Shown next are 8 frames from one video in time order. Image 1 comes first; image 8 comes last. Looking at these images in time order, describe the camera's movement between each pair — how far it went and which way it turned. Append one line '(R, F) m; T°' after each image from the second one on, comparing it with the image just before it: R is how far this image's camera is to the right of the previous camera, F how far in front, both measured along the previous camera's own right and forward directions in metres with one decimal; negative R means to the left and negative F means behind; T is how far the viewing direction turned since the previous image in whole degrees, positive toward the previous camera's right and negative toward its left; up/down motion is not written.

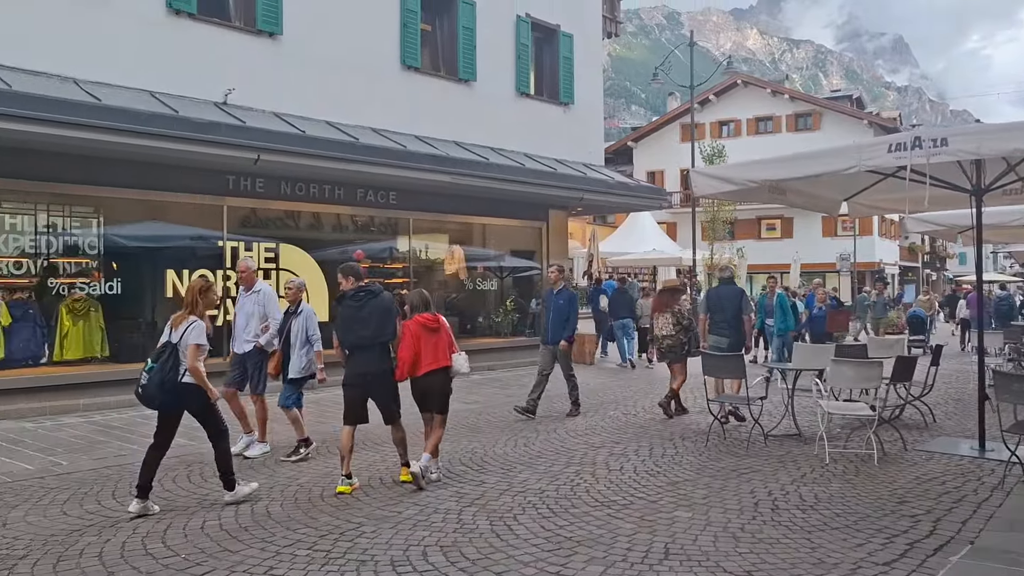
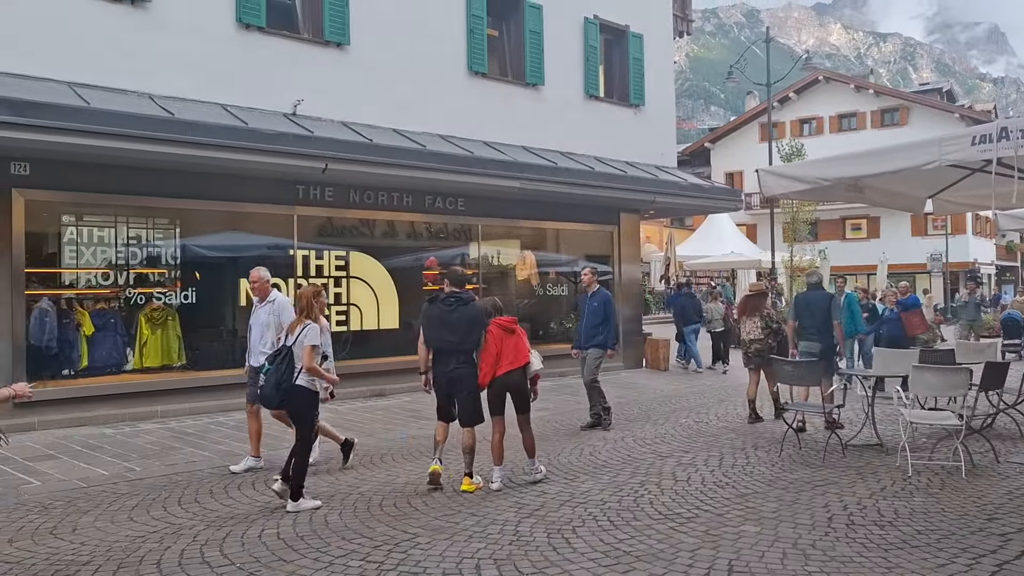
(+0.1, +0.1) m; -5°
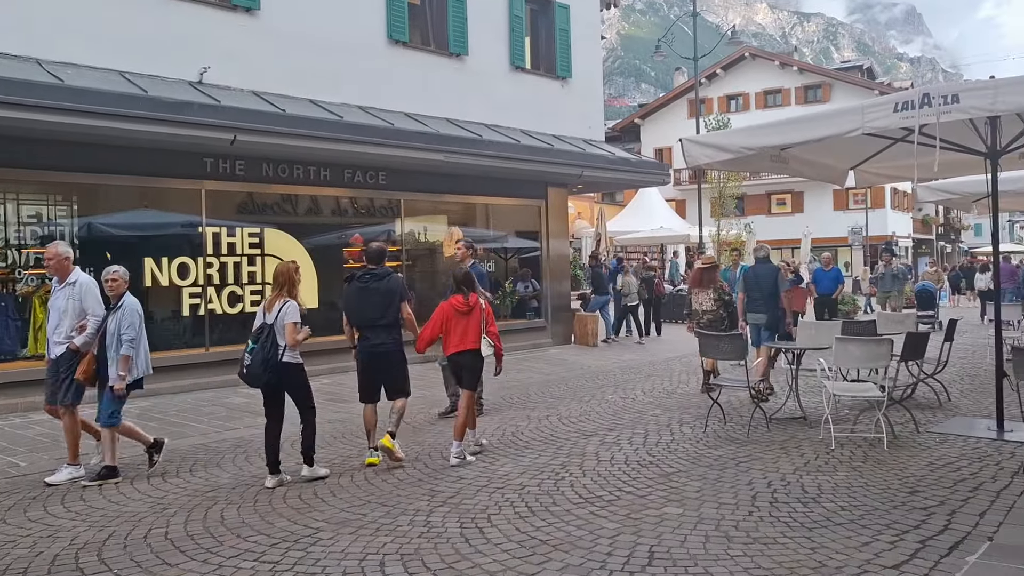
(+0.1, +0.3) m; +4°
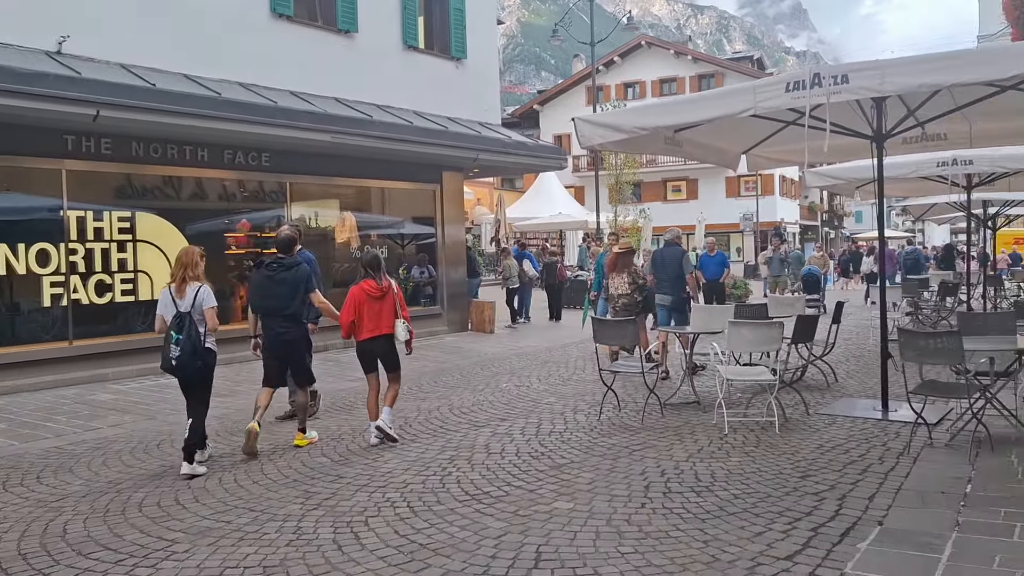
(+0.1, +0.3) m; +6°
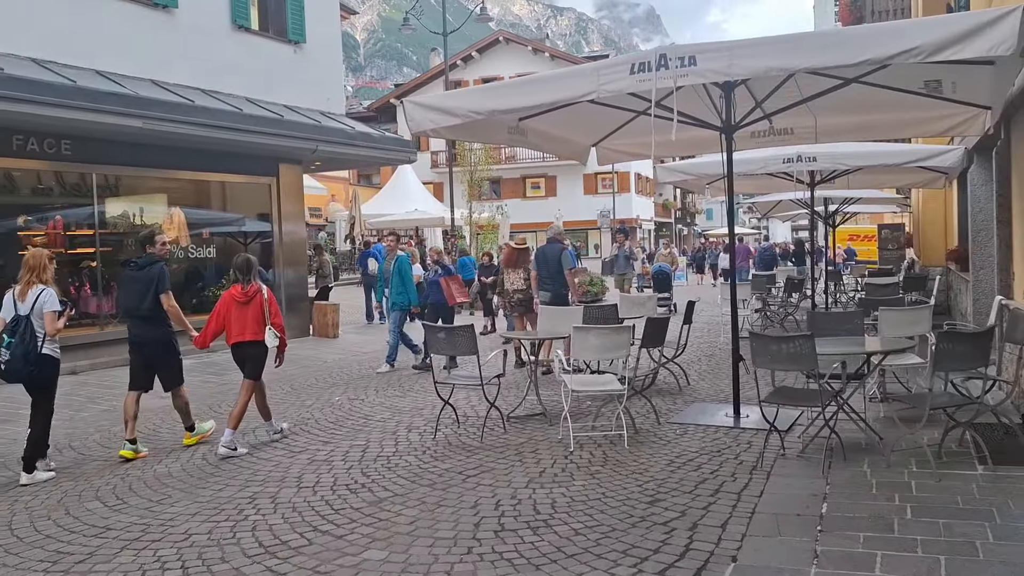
(+0.3, +0.7) m; +9°
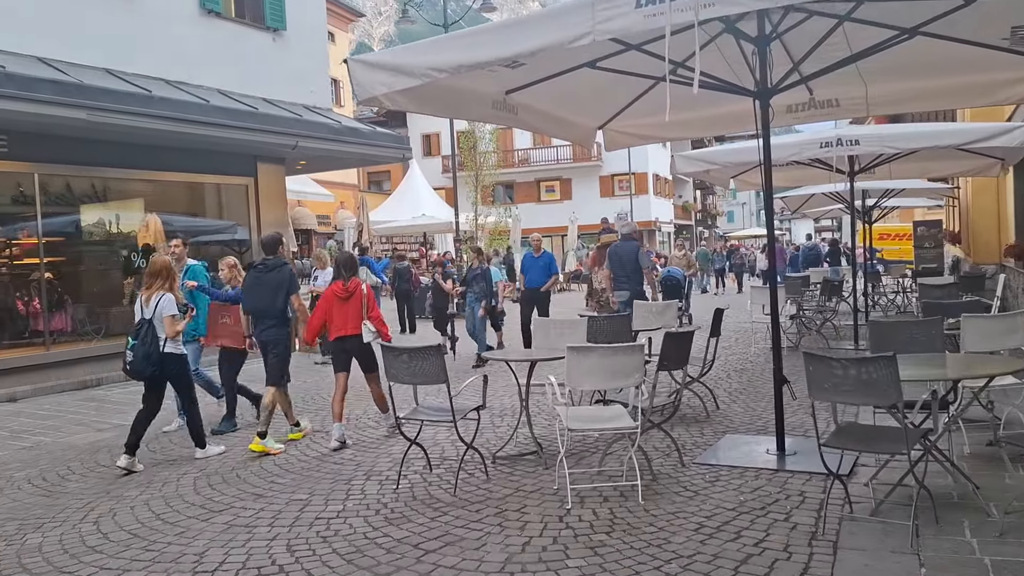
(+0.2, +1.3) m; -1°
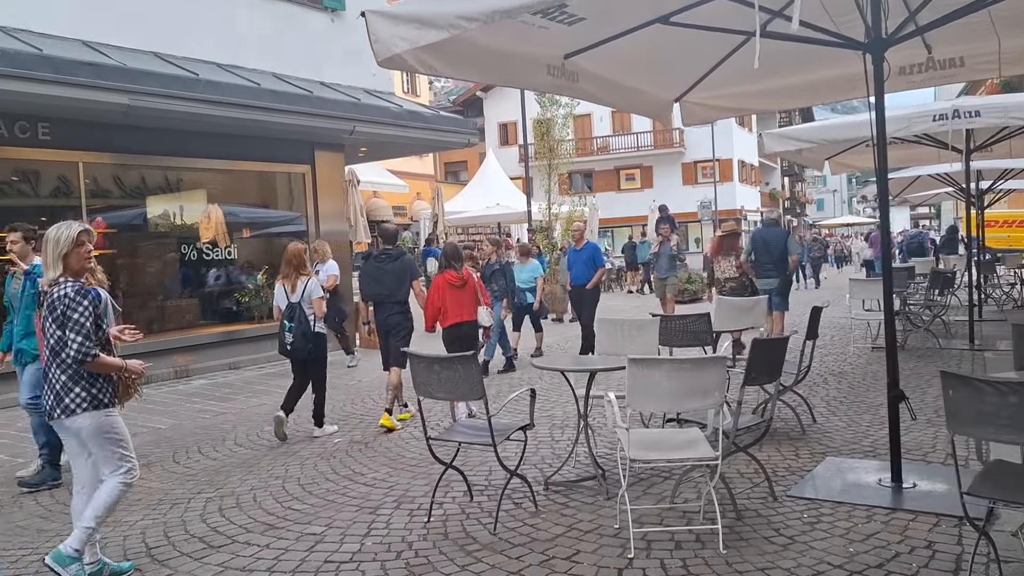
(+0.1, +0.8) m; -5°
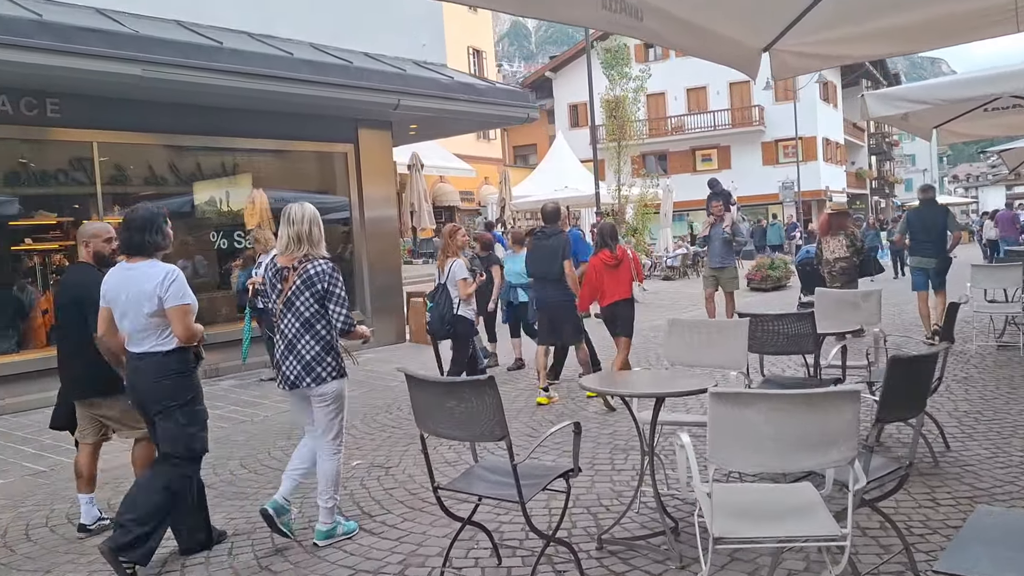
(+0.1, +1.1) m; -5°
